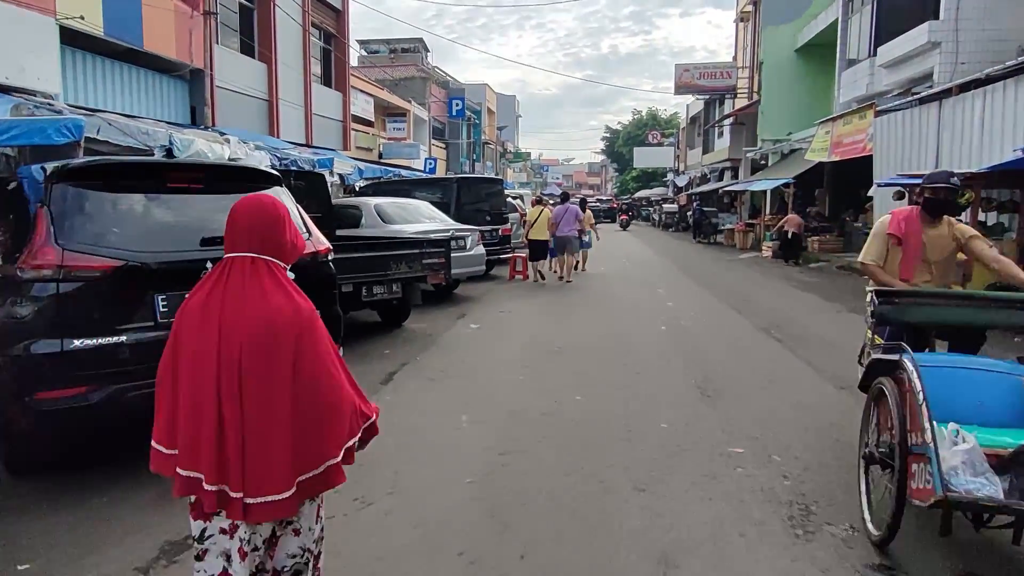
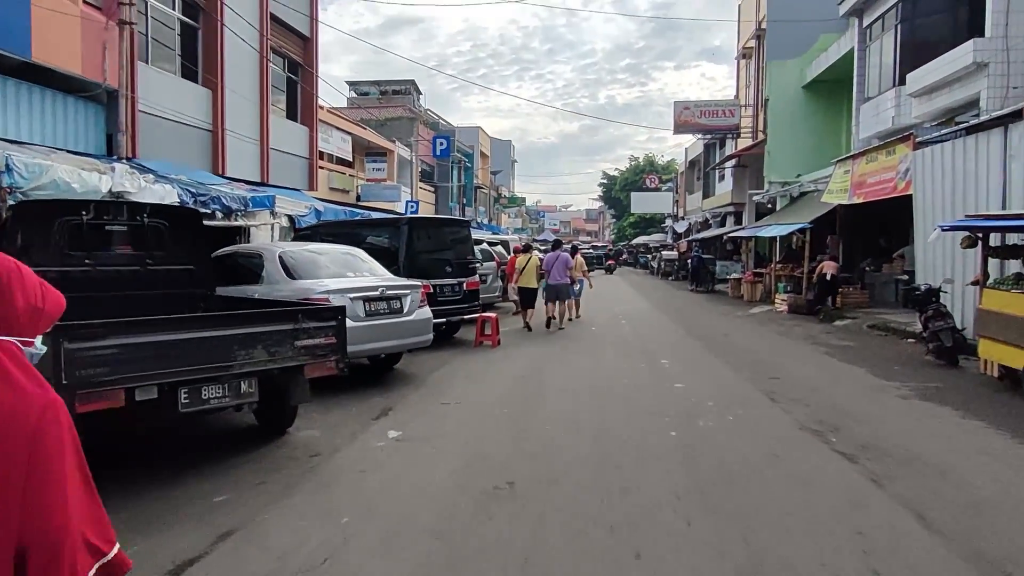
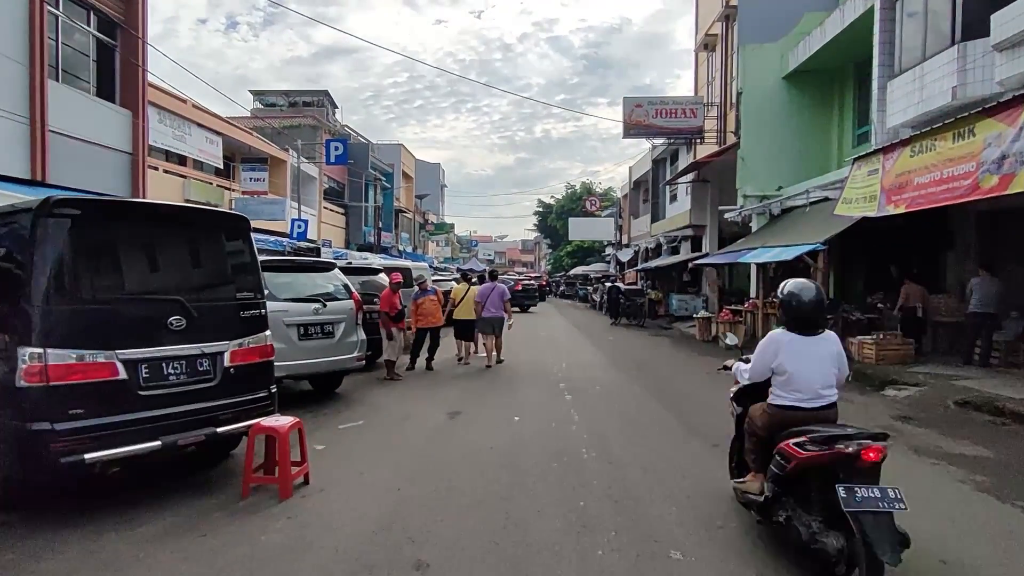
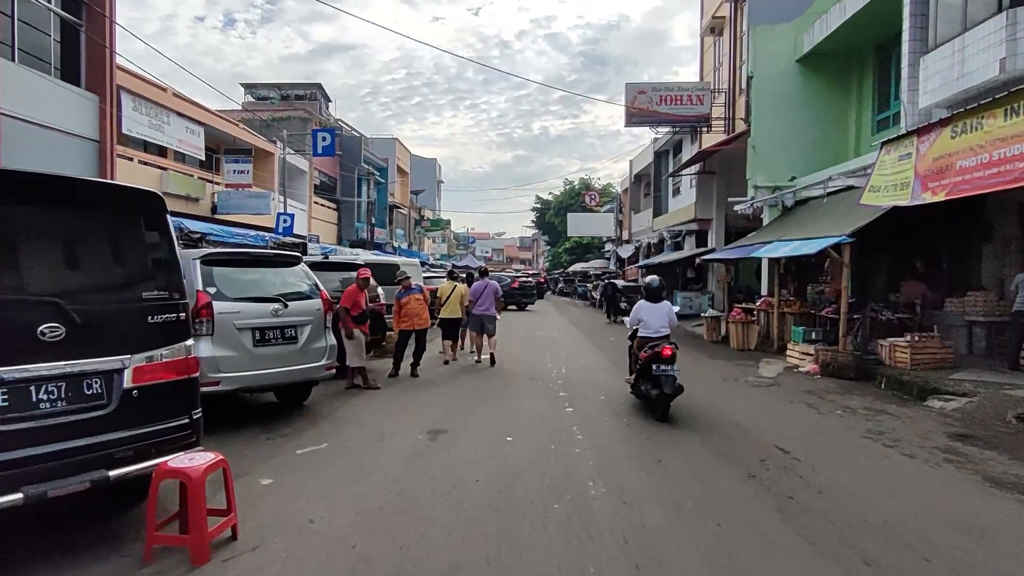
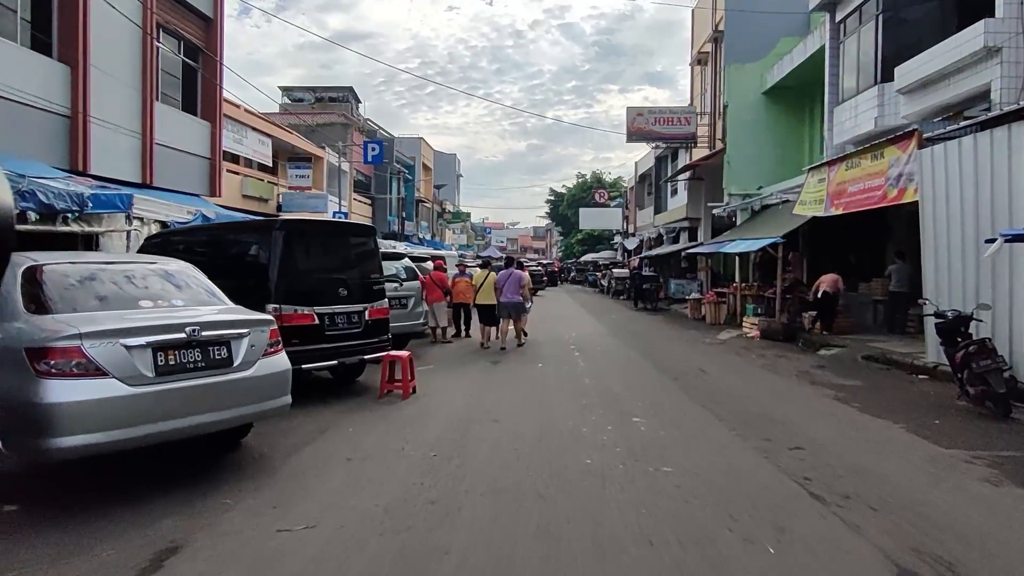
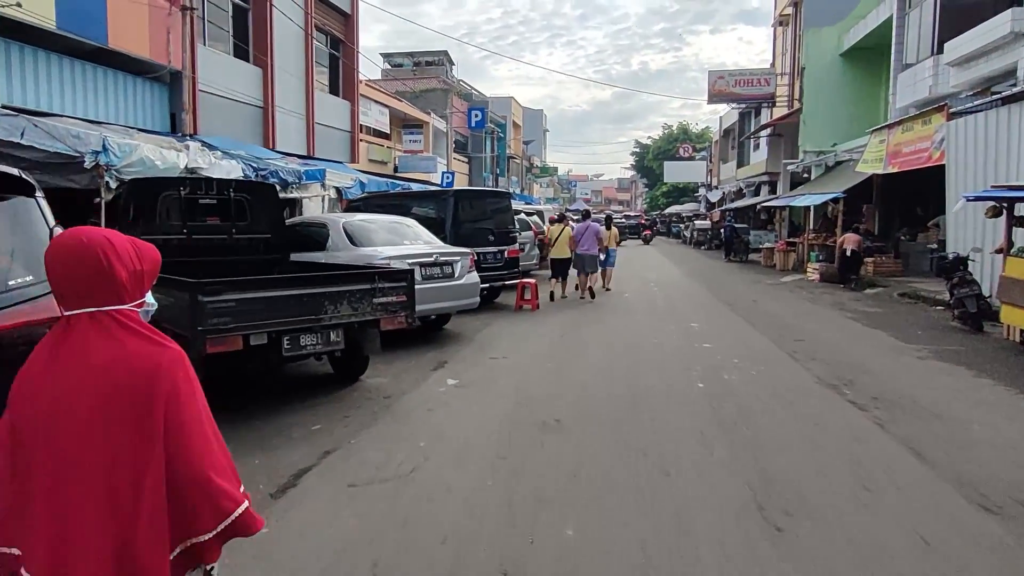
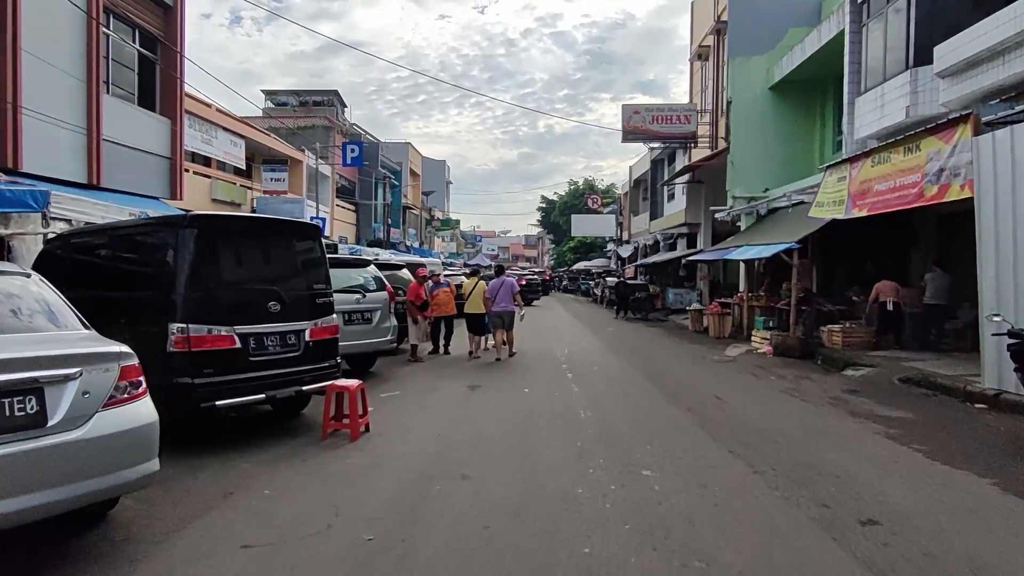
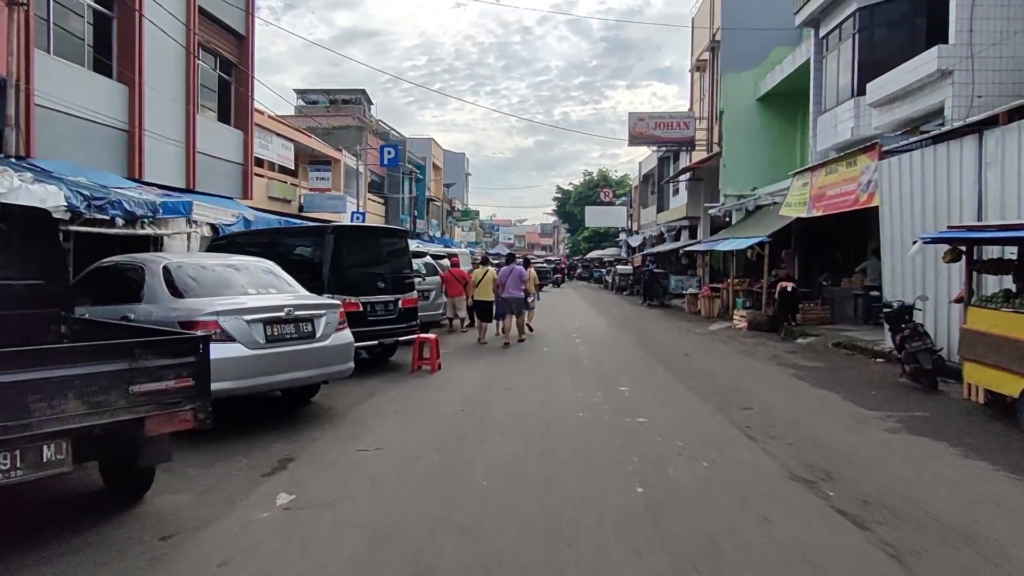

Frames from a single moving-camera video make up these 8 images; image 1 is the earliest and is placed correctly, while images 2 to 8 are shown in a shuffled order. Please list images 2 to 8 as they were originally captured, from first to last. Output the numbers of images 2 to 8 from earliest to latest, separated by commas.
6, 2, 8, 5, 7, 3, 4
